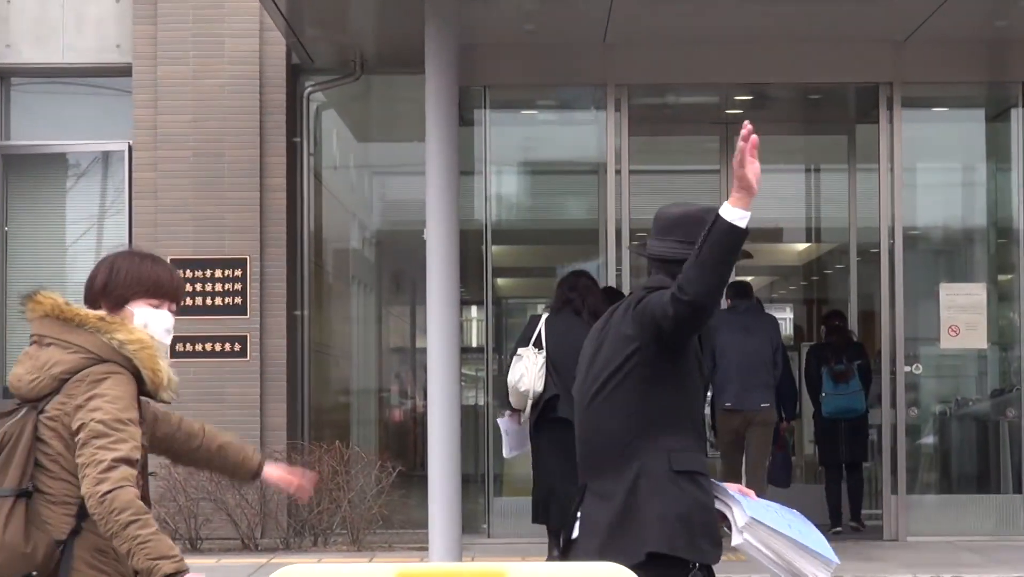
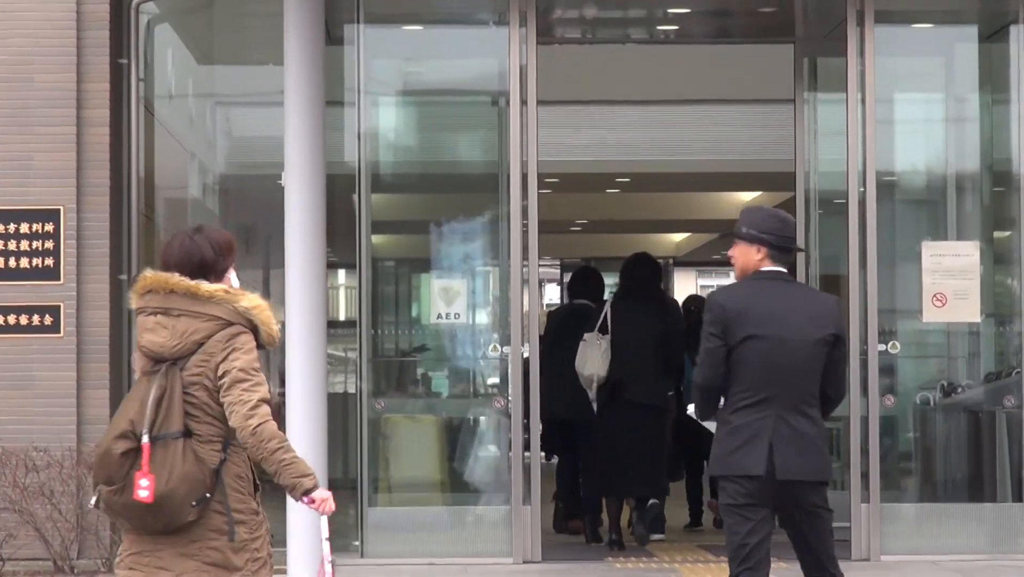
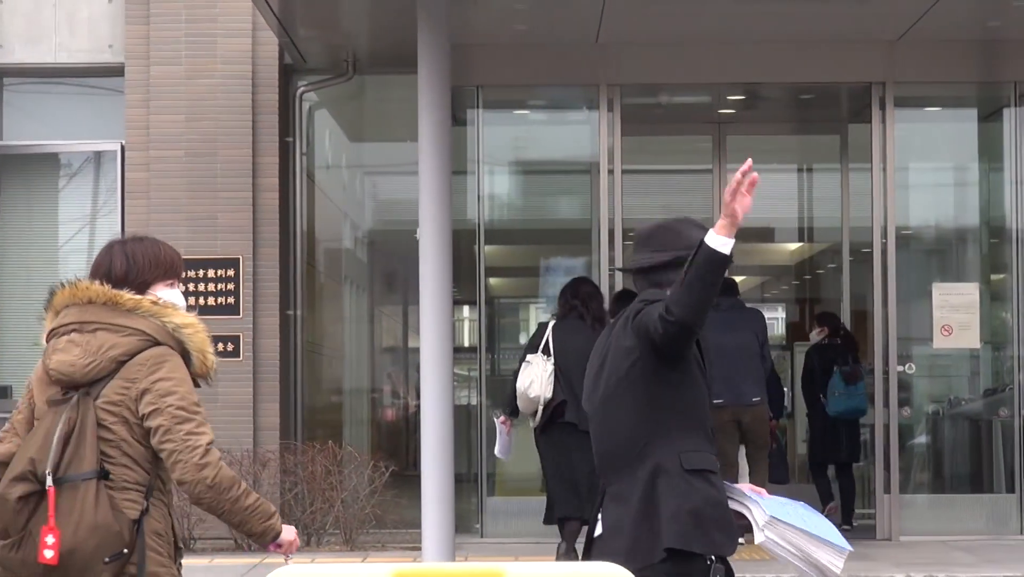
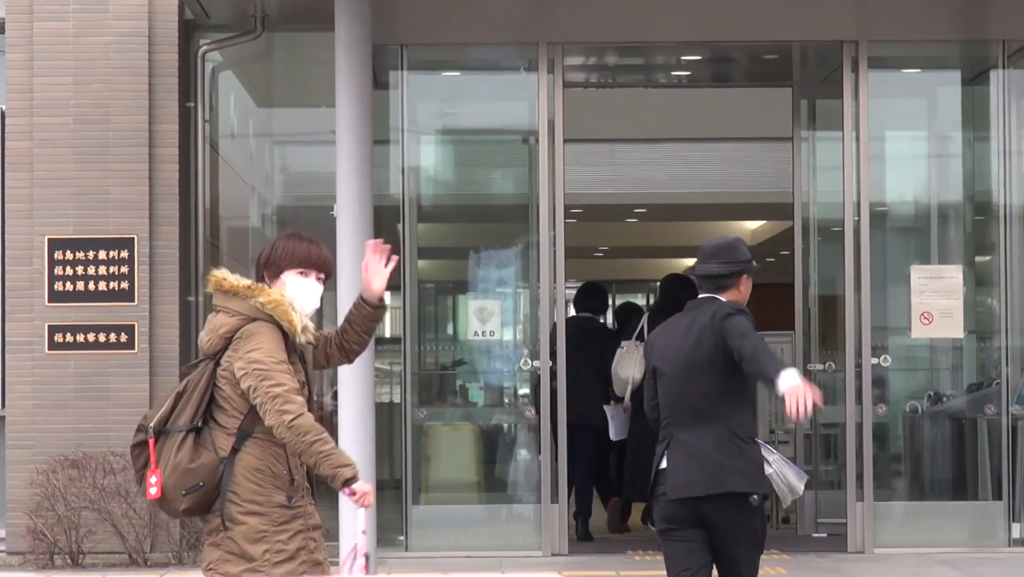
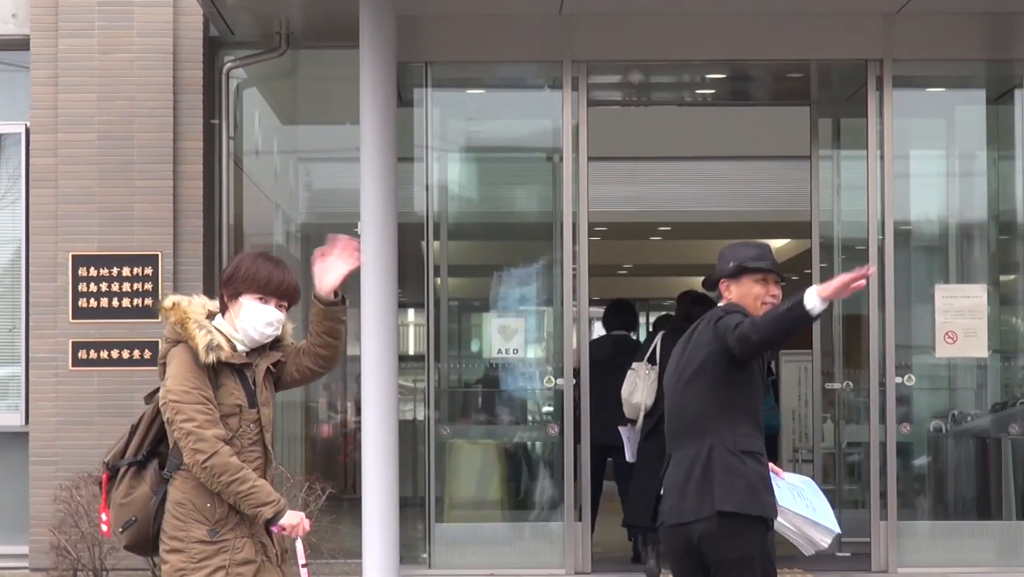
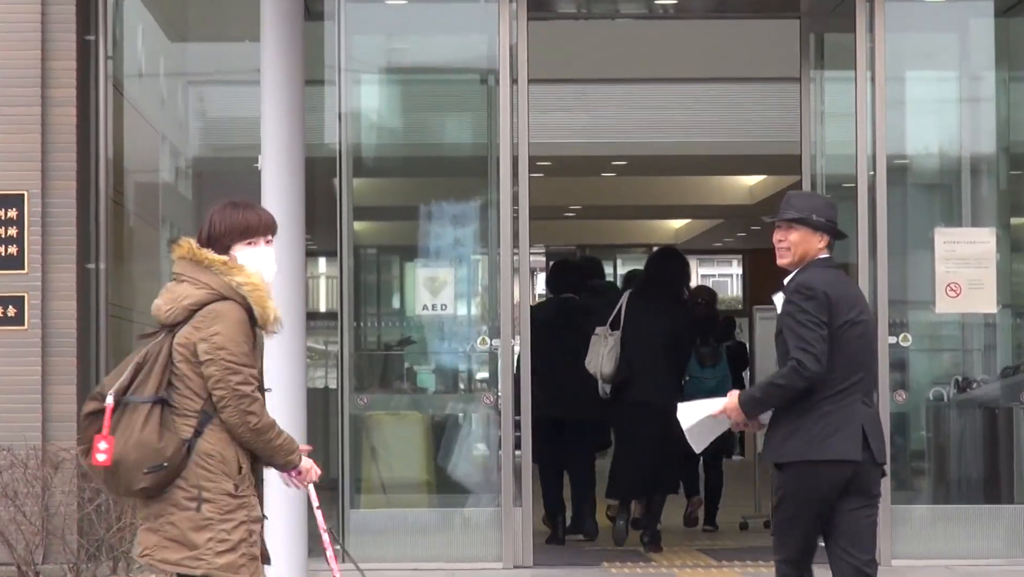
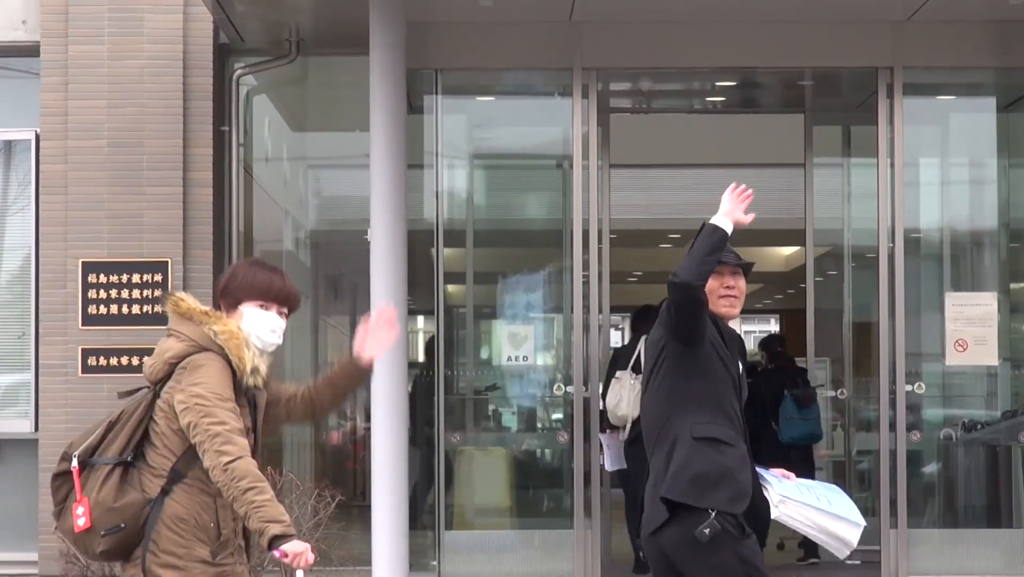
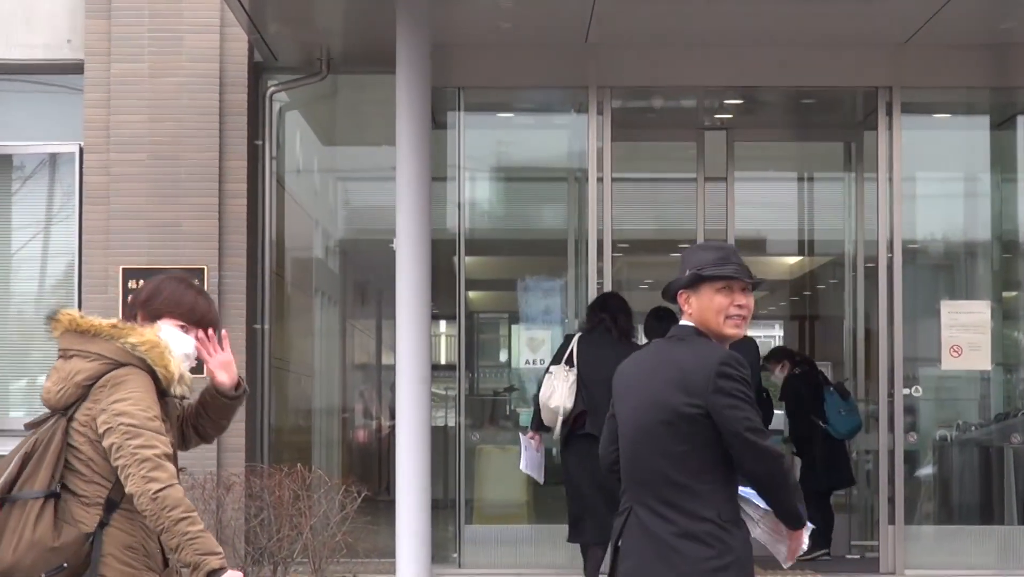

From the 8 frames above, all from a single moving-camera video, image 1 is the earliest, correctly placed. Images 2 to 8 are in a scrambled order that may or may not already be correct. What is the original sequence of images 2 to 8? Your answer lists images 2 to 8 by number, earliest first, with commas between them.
3, 8, 7, 5, 4, 2, 6
